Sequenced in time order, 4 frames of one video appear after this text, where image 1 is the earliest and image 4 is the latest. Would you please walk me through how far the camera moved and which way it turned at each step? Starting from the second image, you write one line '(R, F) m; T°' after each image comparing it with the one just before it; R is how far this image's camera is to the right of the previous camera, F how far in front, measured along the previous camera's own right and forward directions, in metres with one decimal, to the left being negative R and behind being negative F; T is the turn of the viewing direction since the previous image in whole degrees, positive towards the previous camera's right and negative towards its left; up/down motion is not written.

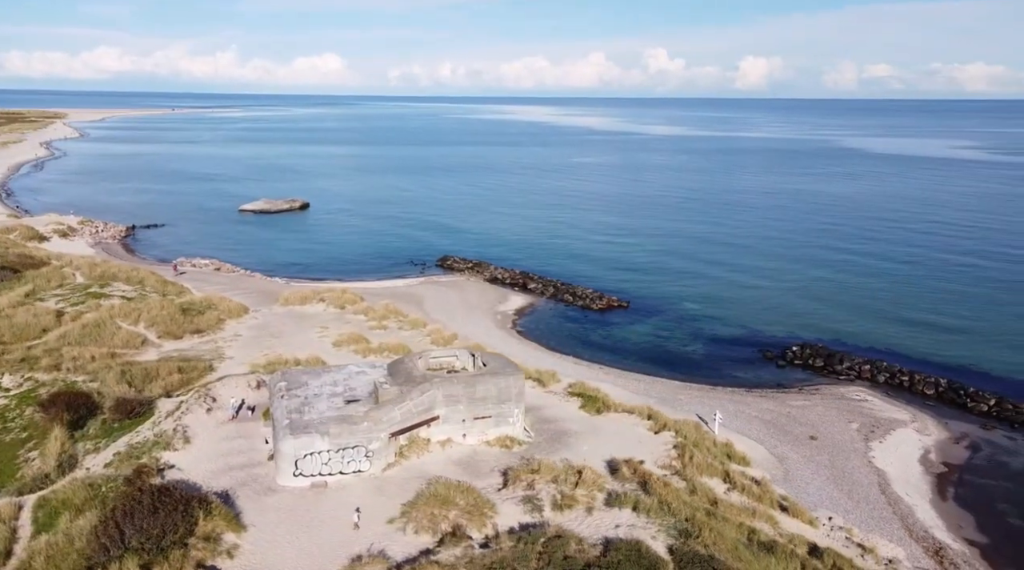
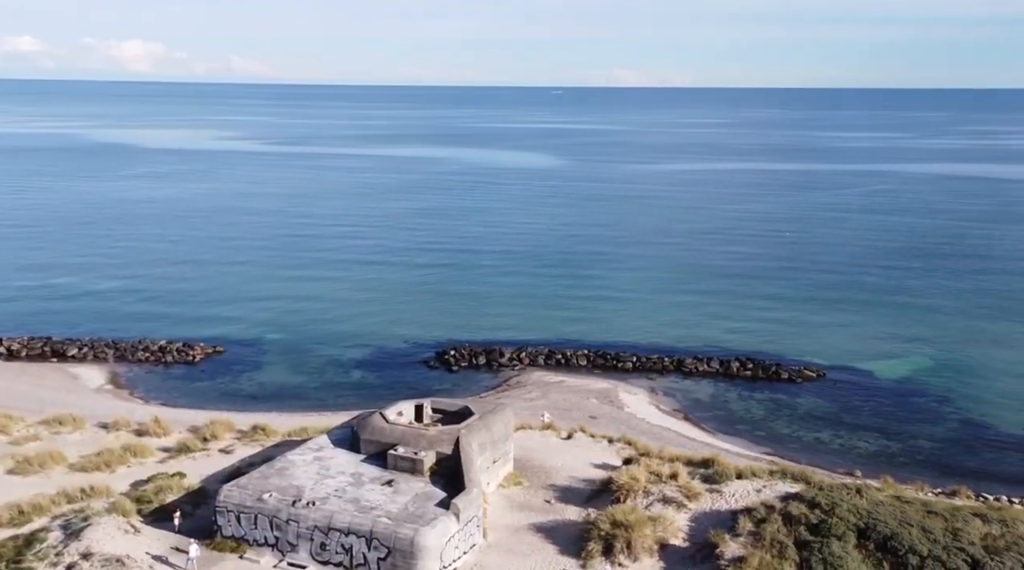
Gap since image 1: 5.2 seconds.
(-10.4, +1.7) m; +38°
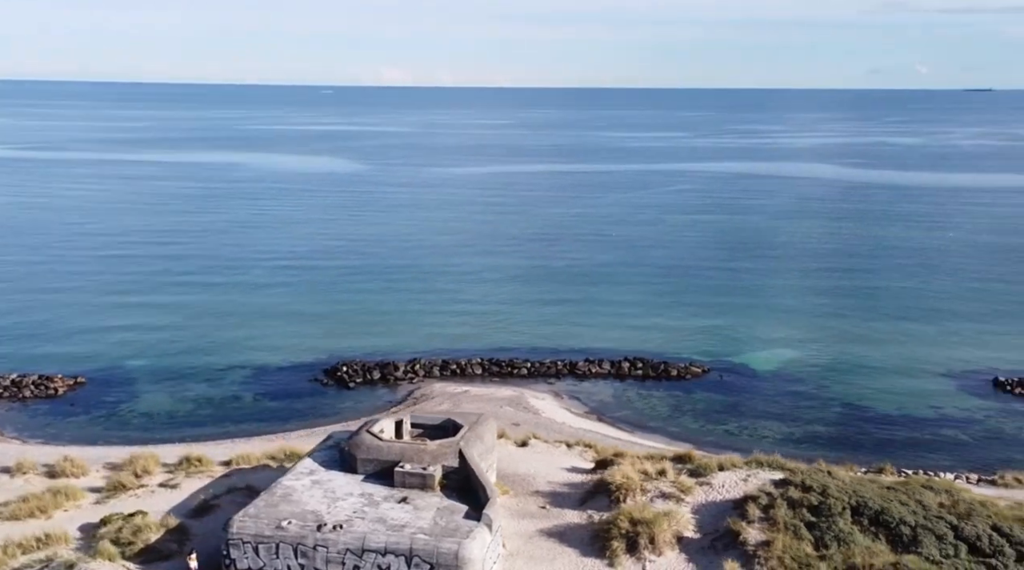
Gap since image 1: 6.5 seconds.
(-3.4, -0.7) m; +12°
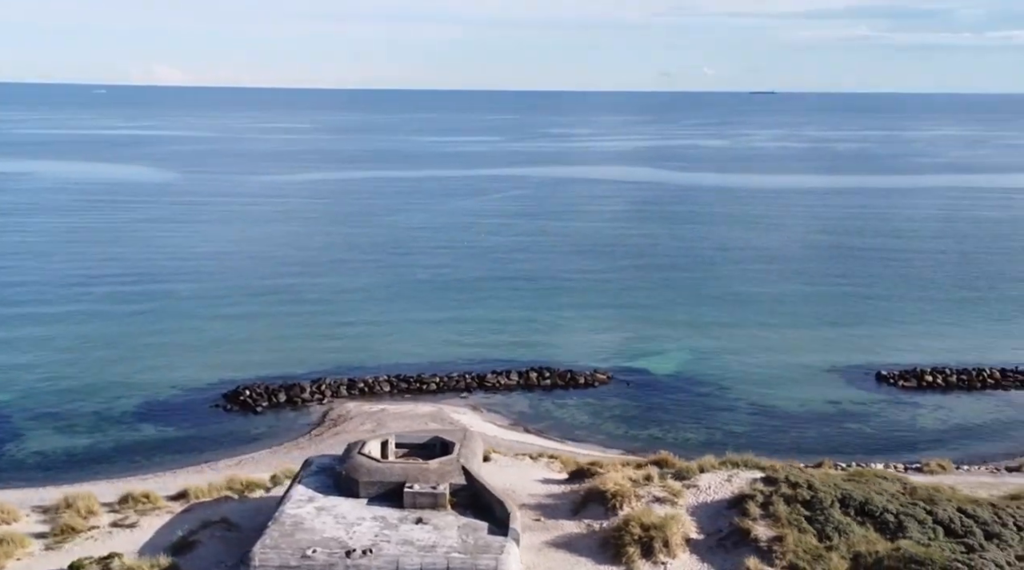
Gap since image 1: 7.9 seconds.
(-3.3, -0.7) m; +11°
